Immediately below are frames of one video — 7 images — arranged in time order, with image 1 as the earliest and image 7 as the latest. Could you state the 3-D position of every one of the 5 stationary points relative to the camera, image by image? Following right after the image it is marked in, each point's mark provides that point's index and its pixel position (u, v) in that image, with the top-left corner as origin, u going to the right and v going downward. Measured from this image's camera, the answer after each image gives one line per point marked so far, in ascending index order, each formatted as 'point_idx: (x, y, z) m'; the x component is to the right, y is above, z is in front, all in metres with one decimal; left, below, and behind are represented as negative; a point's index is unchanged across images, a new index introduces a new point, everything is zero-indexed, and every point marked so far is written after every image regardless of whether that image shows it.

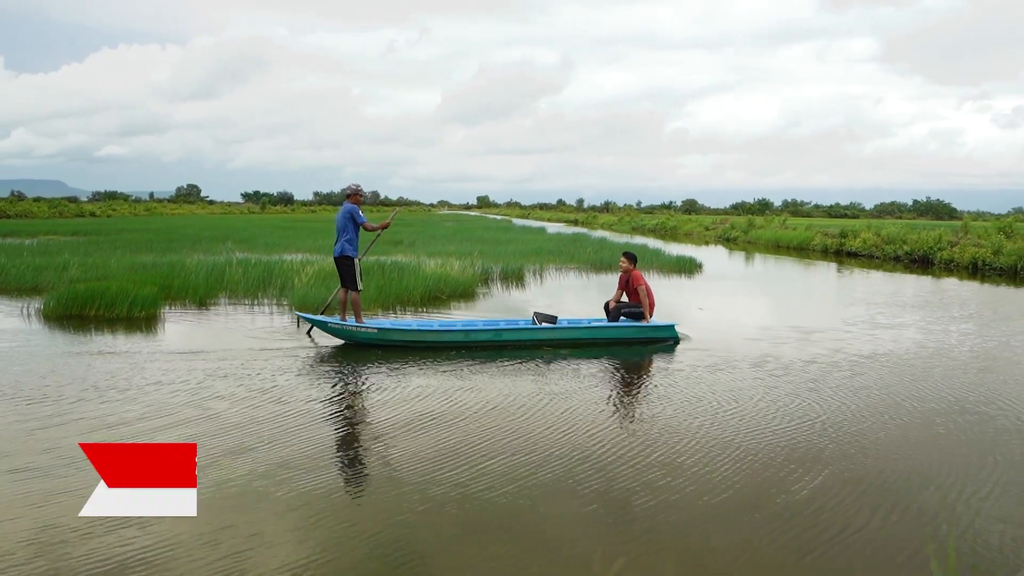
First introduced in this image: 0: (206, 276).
0: (-6.4, +0.2, +13.6) m
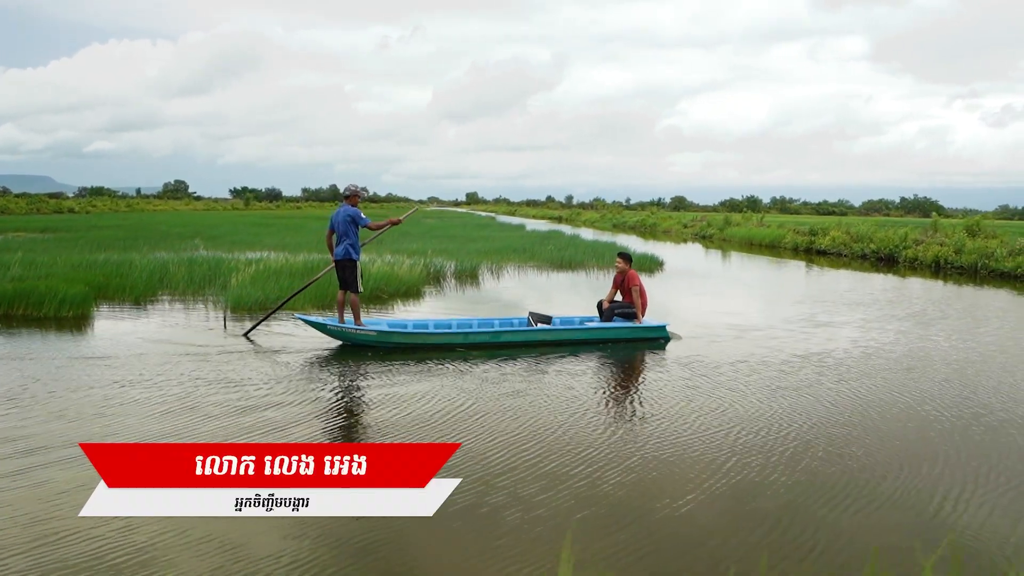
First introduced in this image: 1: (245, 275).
0: (-7.4, +0.3, +13.3) m
1: (-5.2, +0.3, +12.8) m
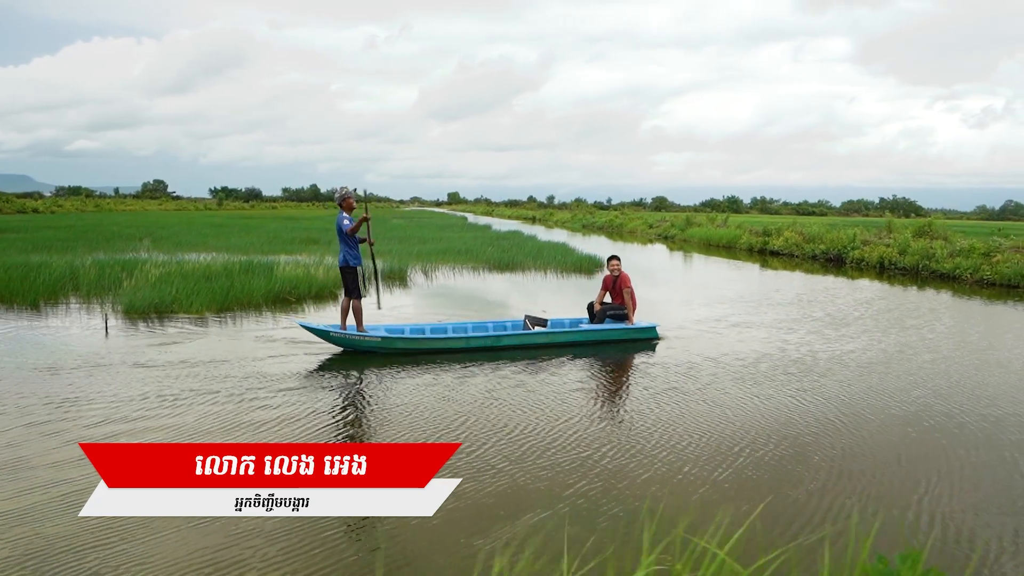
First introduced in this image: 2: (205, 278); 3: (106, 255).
0: (-9.0, +0.2, +12.7) m
1: (-6.8, +0.3, +12.3) m
2: (-5.9, +0.3, +12.2) m
3: (-11.8, +1.0, +19.1) m
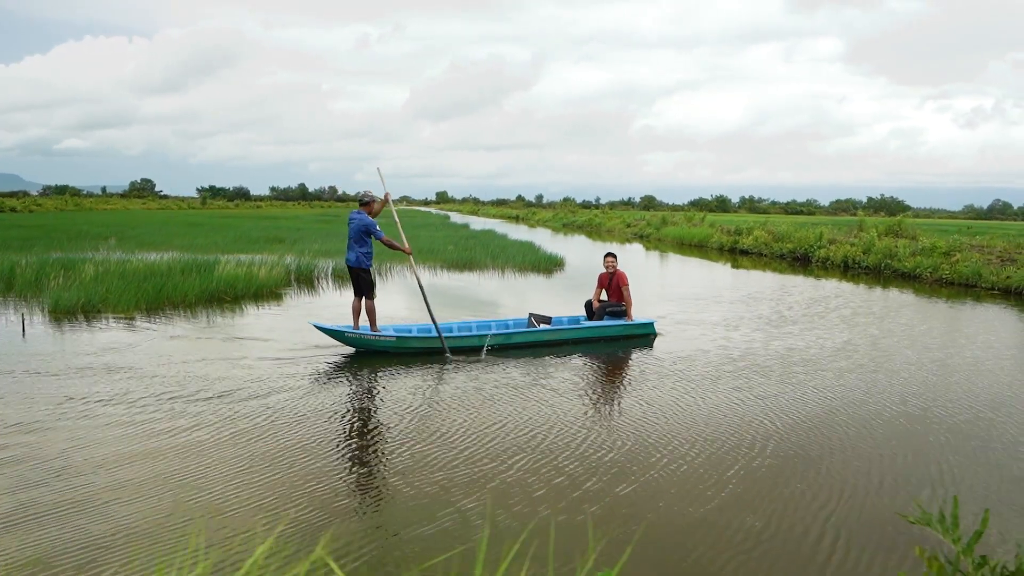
0: (-10.0, +0.2, +12.3) m
1: (-7.8, +0.3, +12.0) m
2: (-6.9, +0.3, +11.8) m
3: (-12.9, +1.0, +18.7) m
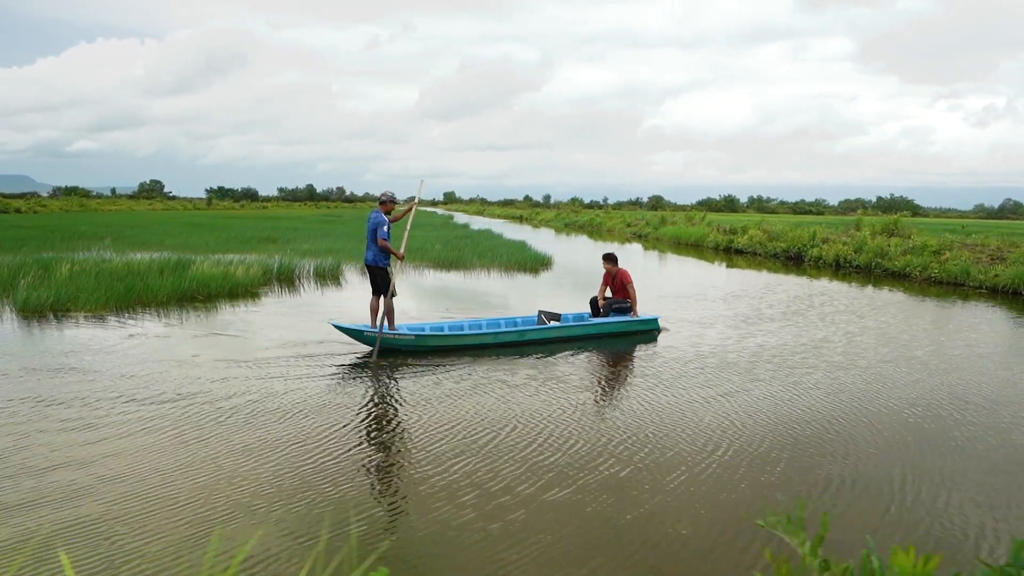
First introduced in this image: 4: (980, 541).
0: (-10.5, +0.2, +12.3) m
1: (-8.2, +0.3, +11.9) m
2: (-7.3, +0.3, +11.8) m
3: (-13.3, +1.0, +18.7) m
4: (+3.3, -1.8, +4.6) m
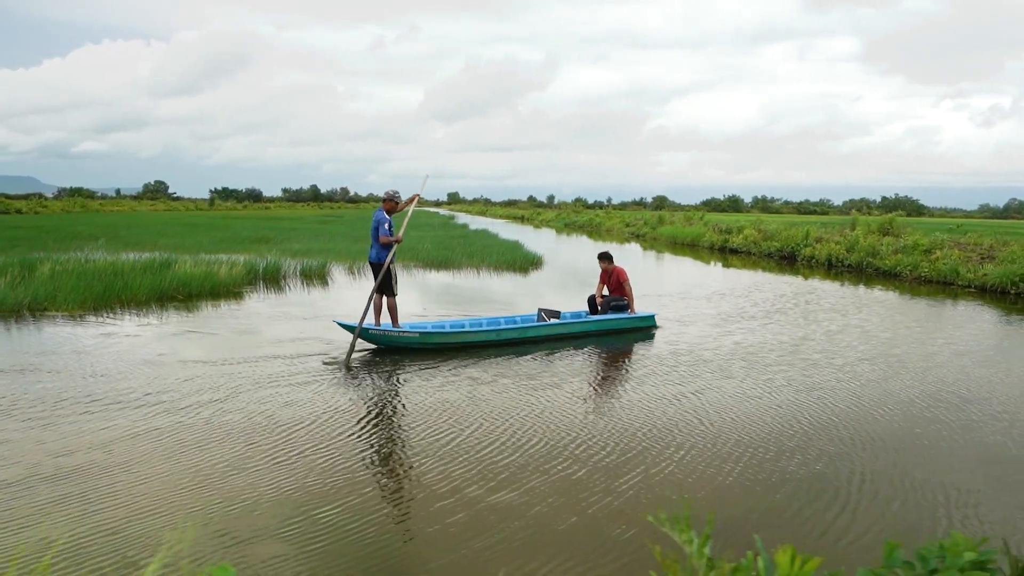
0: (-10.8, +0.2, +12.3) m
1: (-8.5, +0.3, +11.9) m
2: (-7.7, +0.3, +11.8) m
3: (-13.5, +1.0, +18.7) m
4: (+2.9, -1.8, +4.5) m
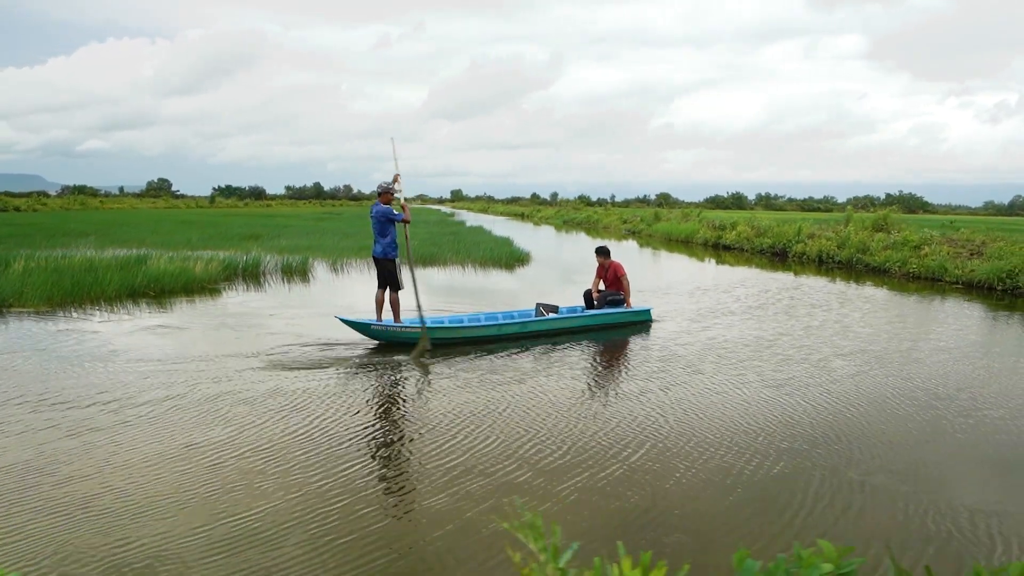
0: (-11.2, +0.3, +12.2) m
1: (-9.0, +0.4, +11.8) m
2: (-8.1, +0.4, +11.7) m
3: (-13.9, +1.1, +18.6) m
4: (+2.5, -1.7, +4.3) m
